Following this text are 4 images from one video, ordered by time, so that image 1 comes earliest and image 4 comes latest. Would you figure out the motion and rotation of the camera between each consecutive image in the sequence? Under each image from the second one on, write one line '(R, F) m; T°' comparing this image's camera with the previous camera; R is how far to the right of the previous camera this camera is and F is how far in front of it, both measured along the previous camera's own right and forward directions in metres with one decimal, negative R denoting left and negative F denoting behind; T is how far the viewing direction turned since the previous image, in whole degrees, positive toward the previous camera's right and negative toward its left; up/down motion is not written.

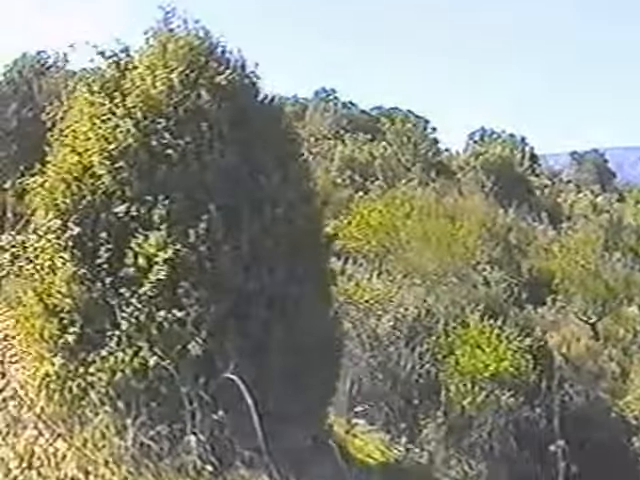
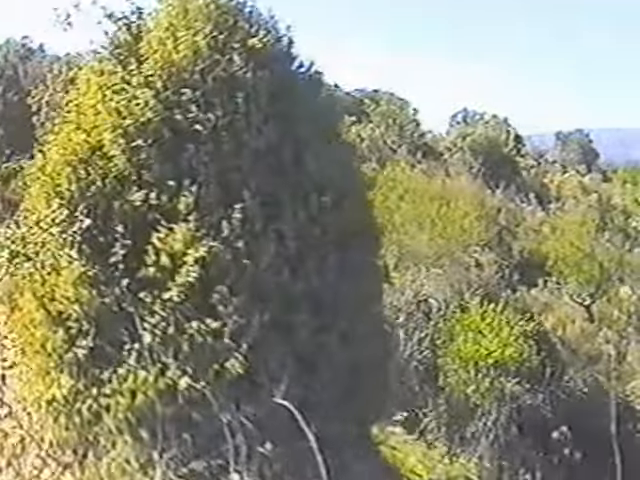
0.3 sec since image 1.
(-0.7, +1.9) m; +2°
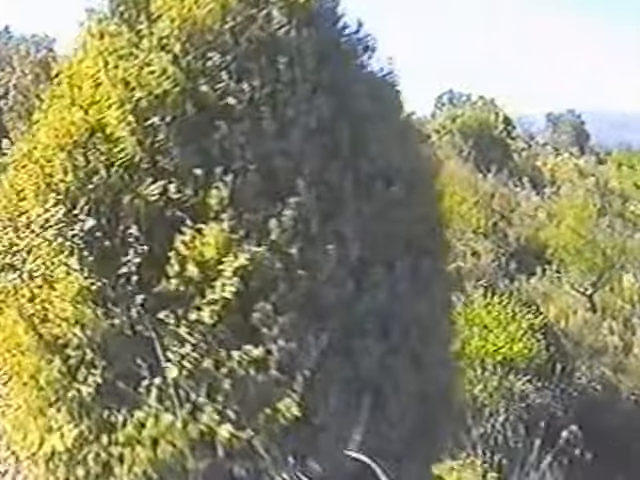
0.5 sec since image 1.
(-0.6, +2.1) m; +1°
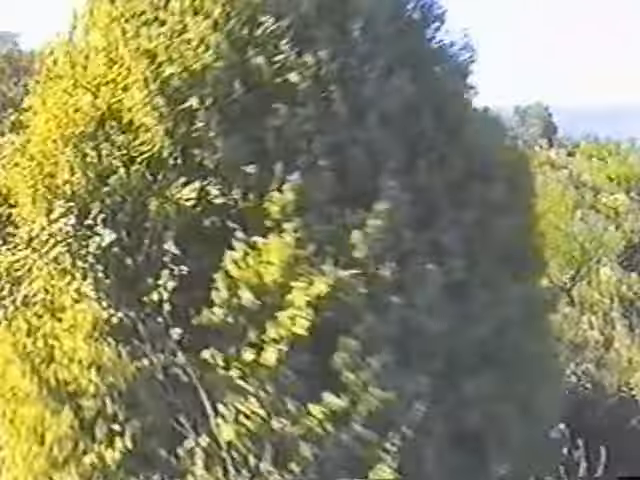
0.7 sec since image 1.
(-0.7, +1.7) m; +2°
